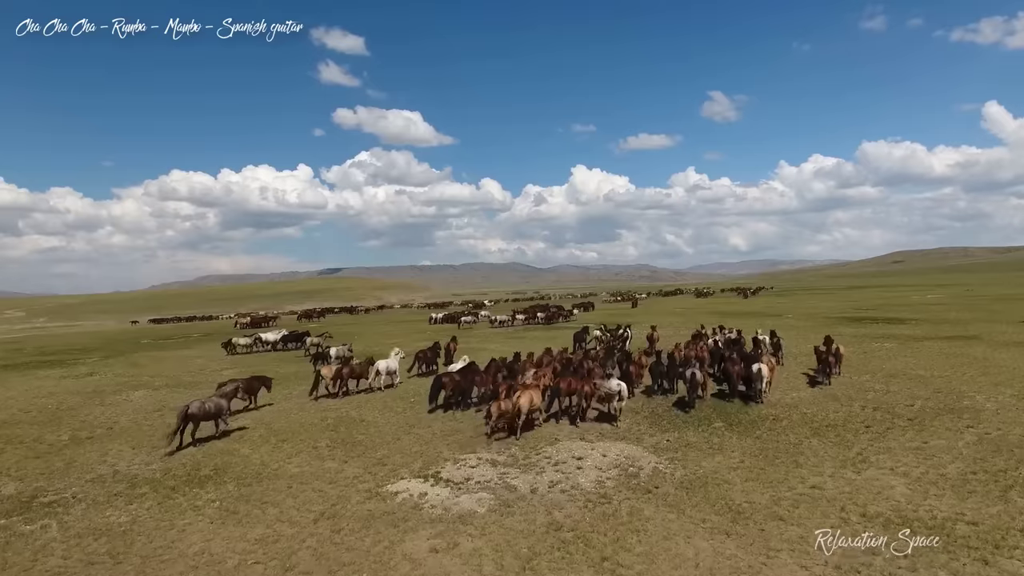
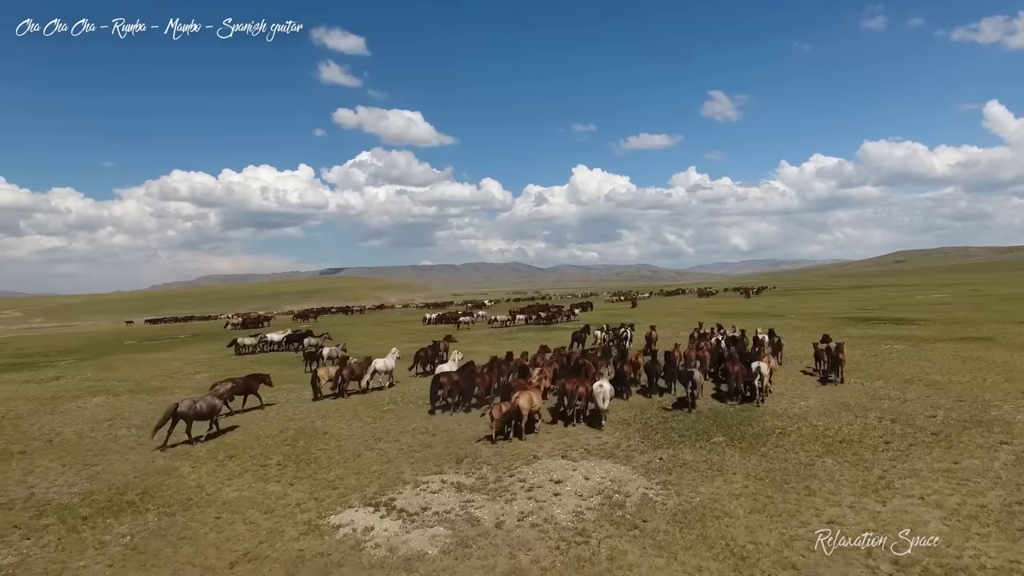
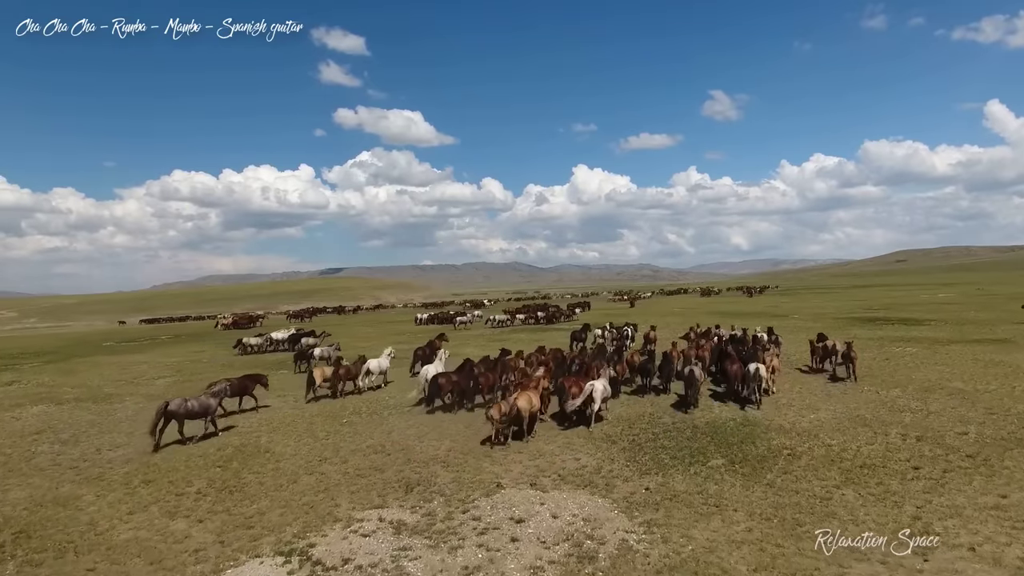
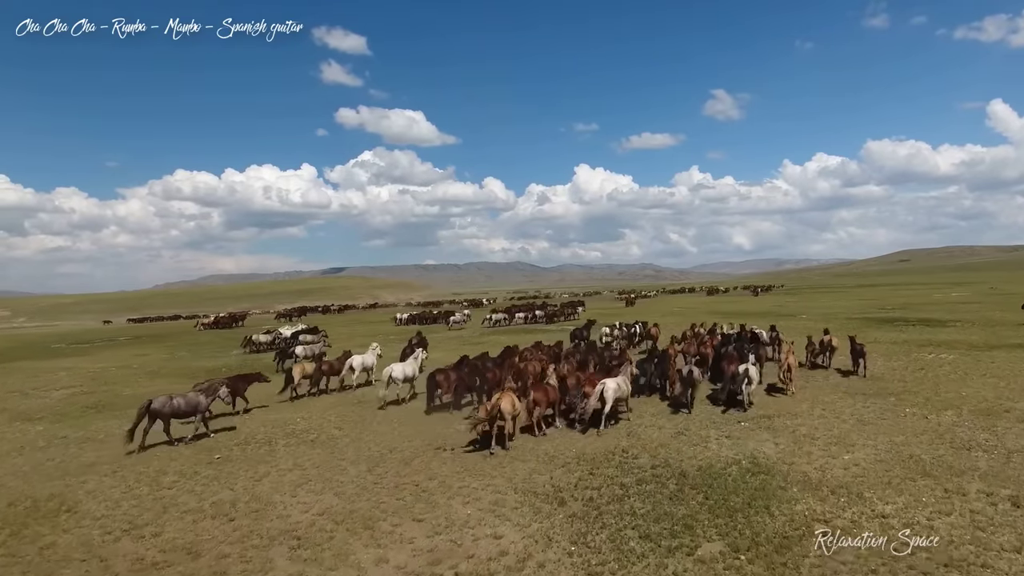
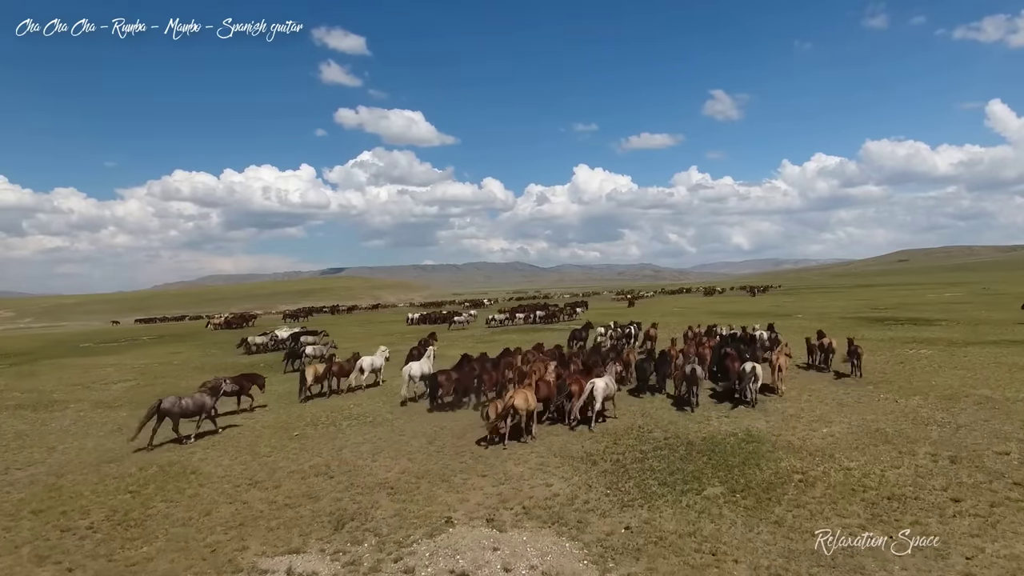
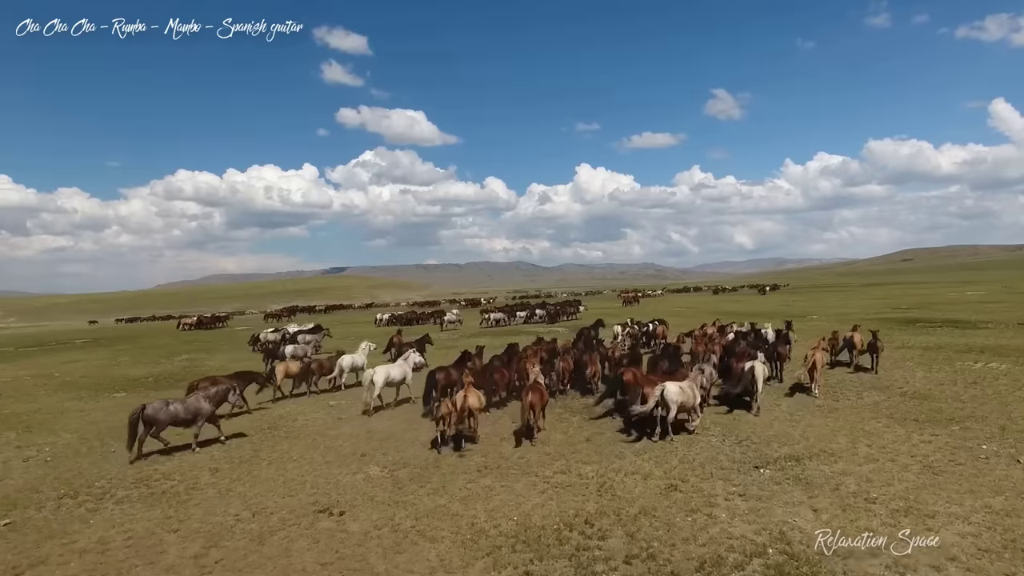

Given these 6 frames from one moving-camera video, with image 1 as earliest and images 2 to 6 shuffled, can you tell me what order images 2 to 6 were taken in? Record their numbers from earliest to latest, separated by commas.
2, 3, 5, 4, 6
